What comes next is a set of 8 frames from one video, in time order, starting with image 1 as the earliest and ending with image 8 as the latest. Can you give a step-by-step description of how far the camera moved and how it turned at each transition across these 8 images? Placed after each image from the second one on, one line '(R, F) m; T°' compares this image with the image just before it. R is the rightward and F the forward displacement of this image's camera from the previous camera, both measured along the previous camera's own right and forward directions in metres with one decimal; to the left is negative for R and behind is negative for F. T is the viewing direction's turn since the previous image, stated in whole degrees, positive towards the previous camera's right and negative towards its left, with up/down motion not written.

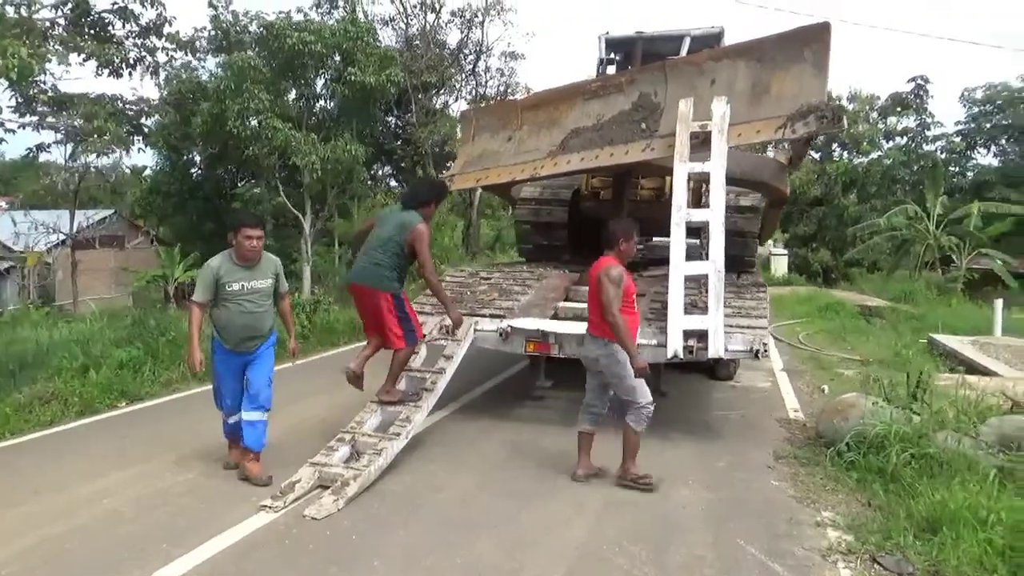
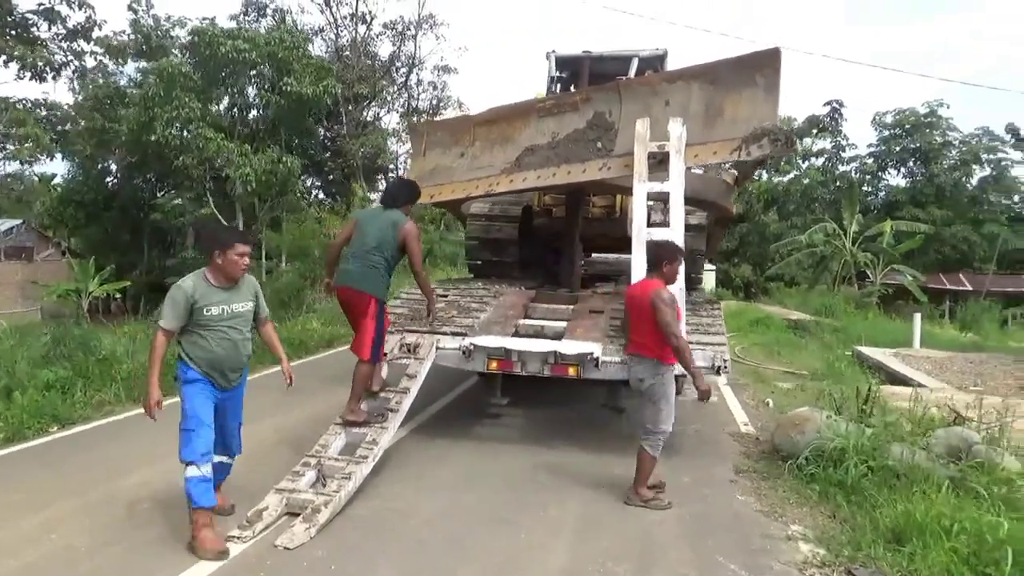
(-0.3, 0.0) m; +5°
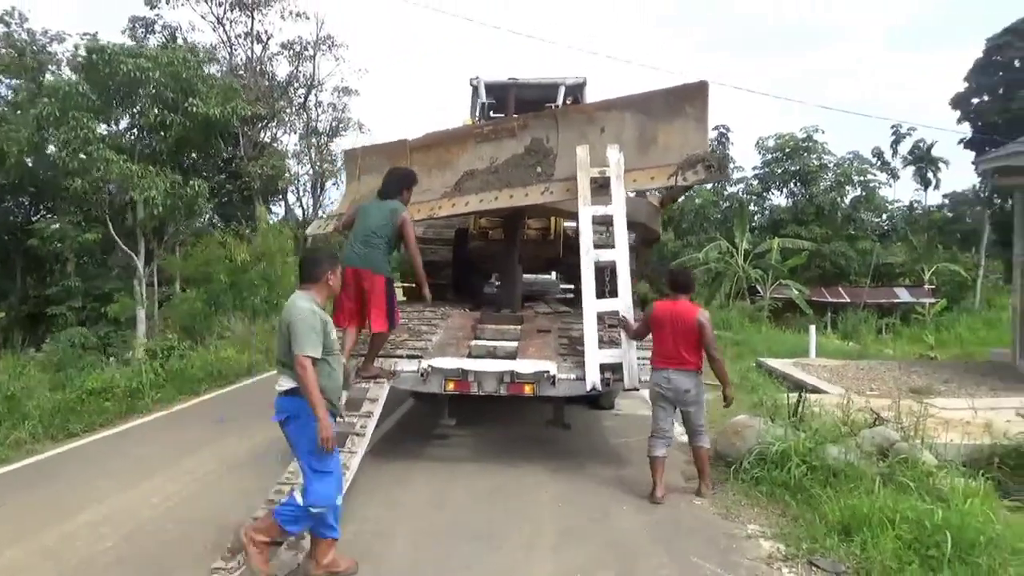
(-0.5, -0.1) m; +8°
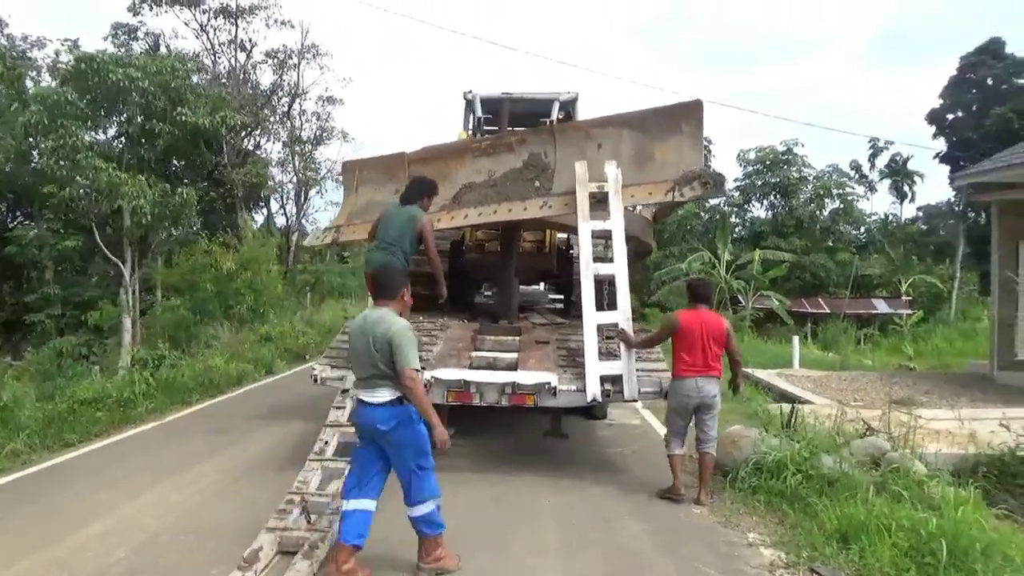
(-0.2, -0.1) m; +1°
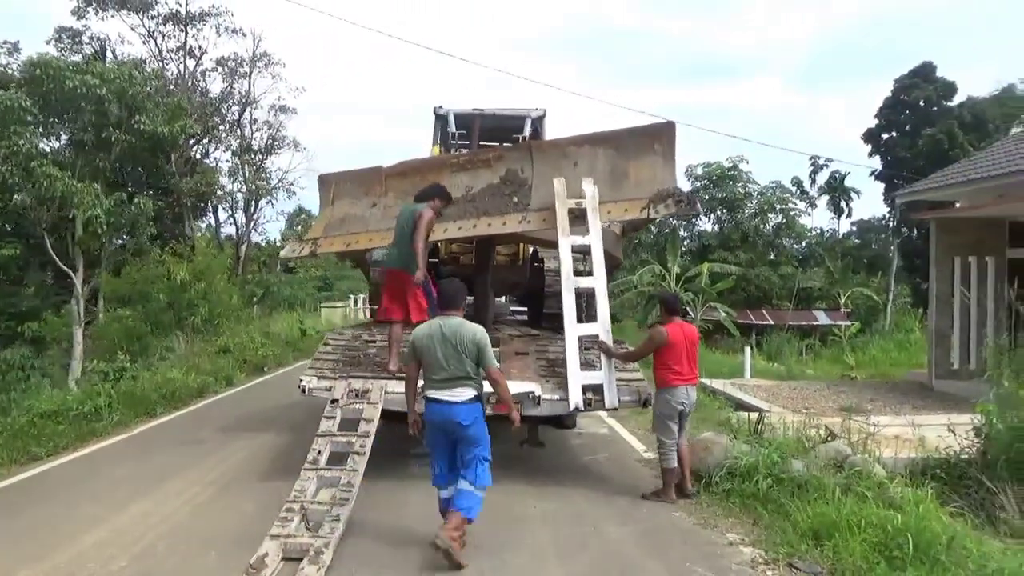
(-0.3, -0.2) m; +4°
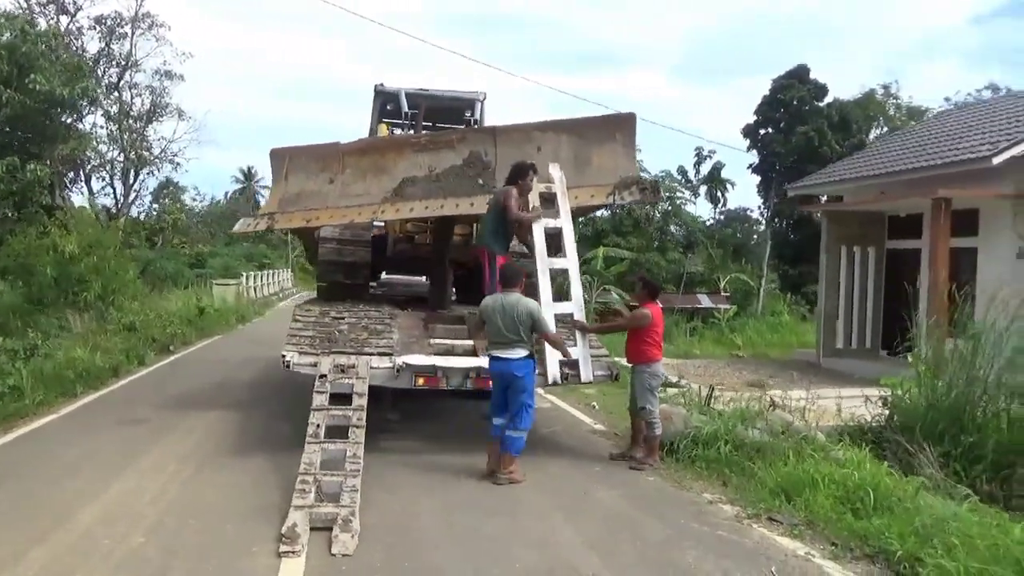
(-0.9, -0.2) m; +9°
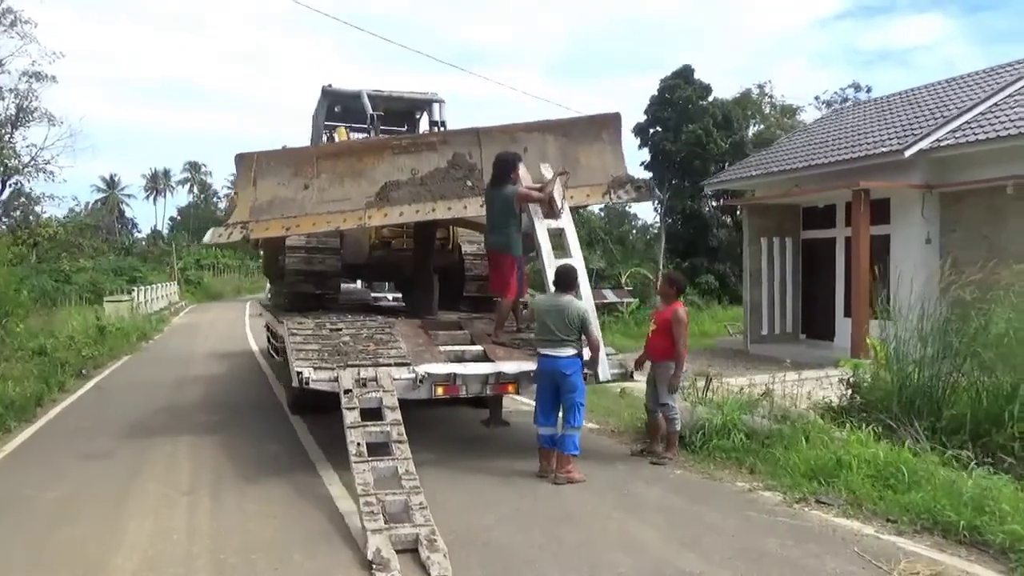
(-1.1, +0.2) m; +9°
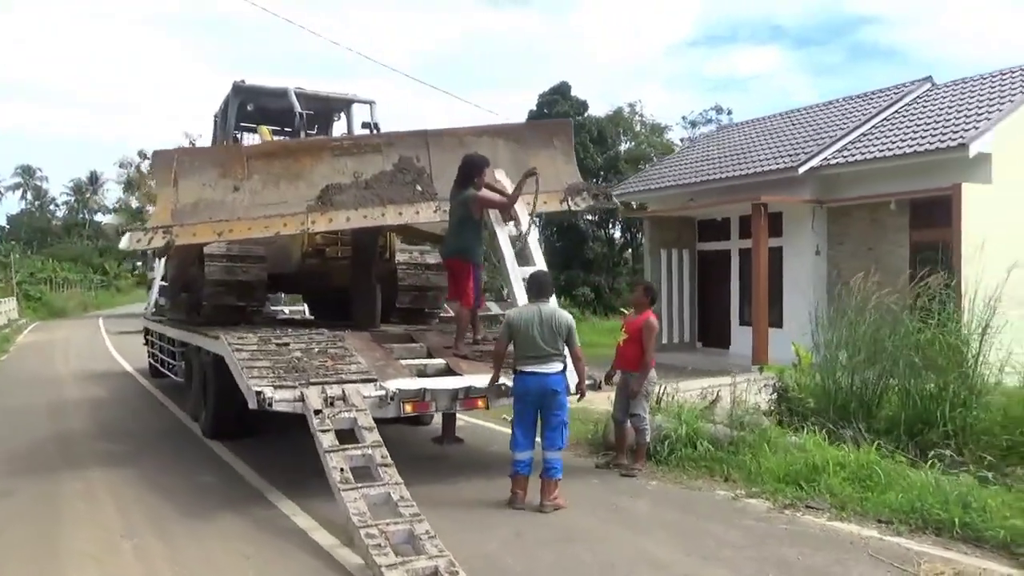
(-0.9, +0.4) m; +10°
